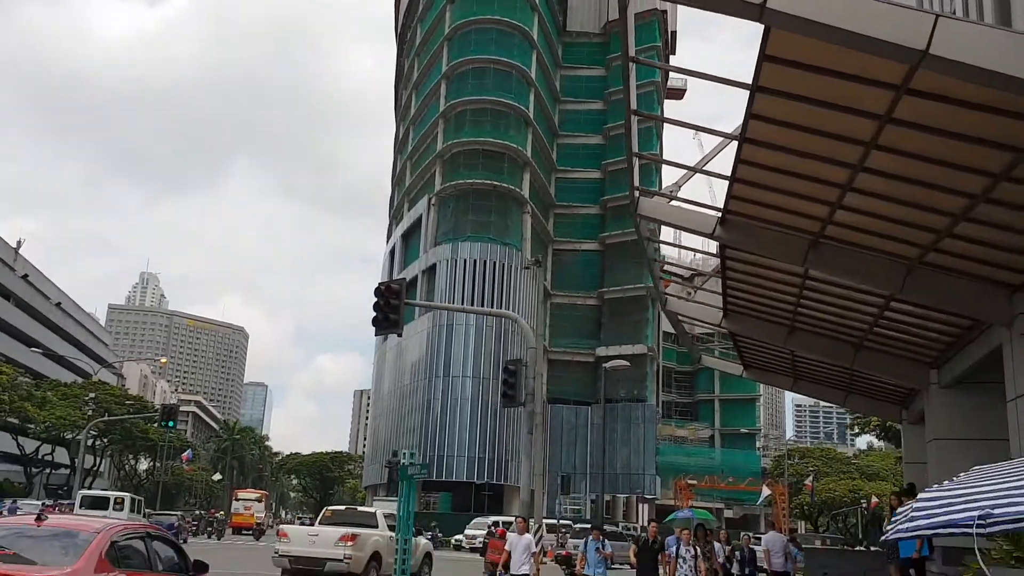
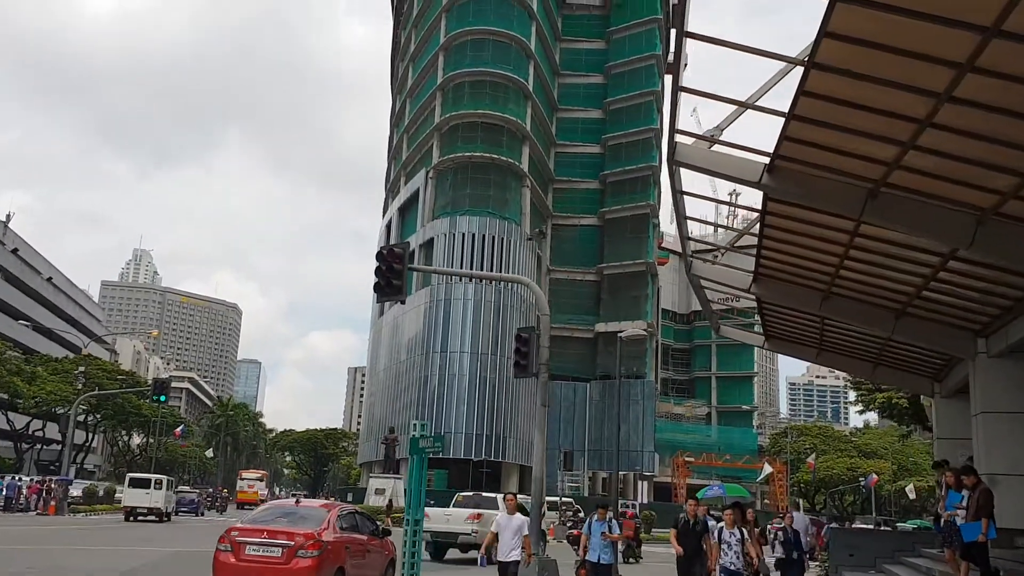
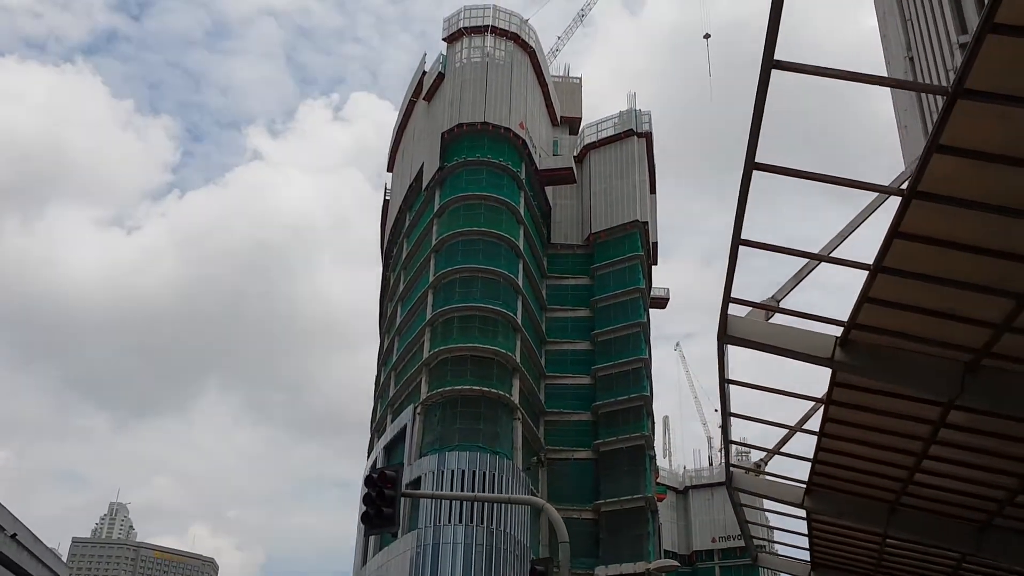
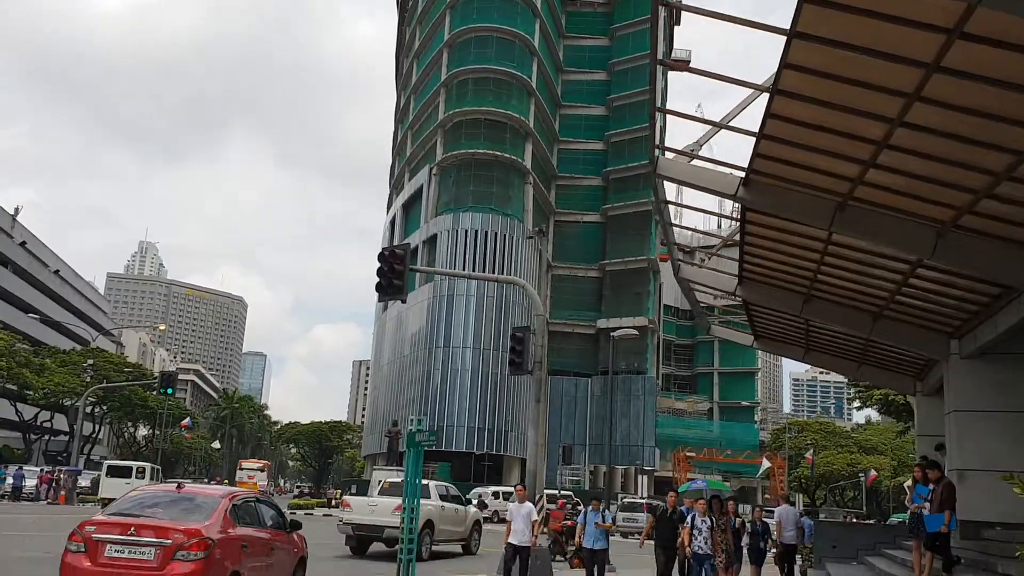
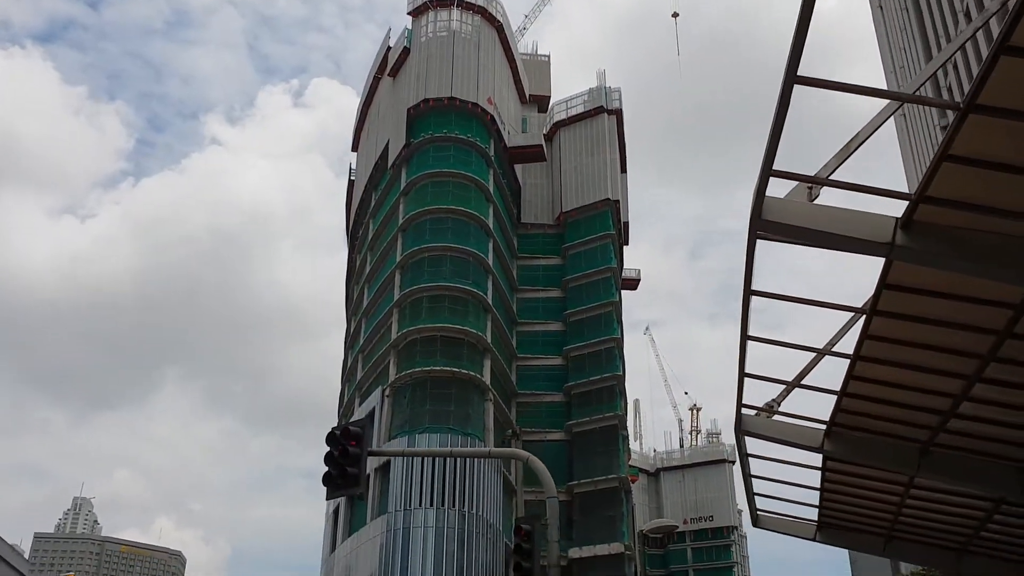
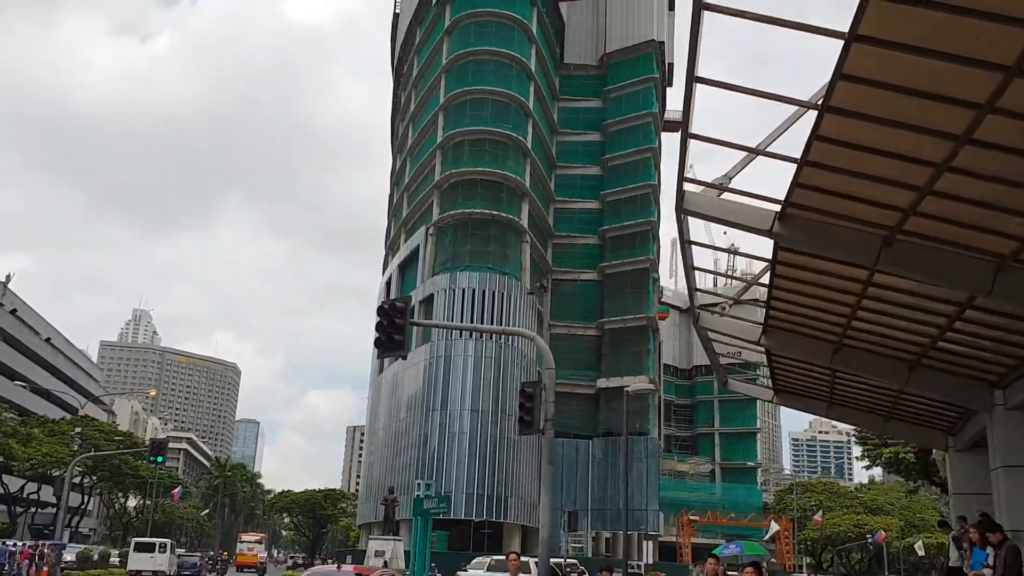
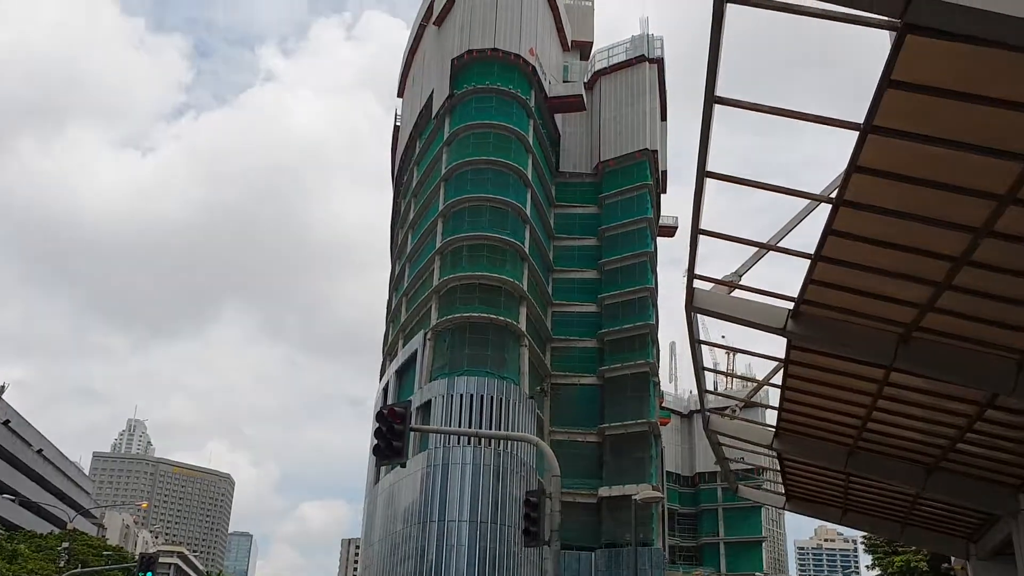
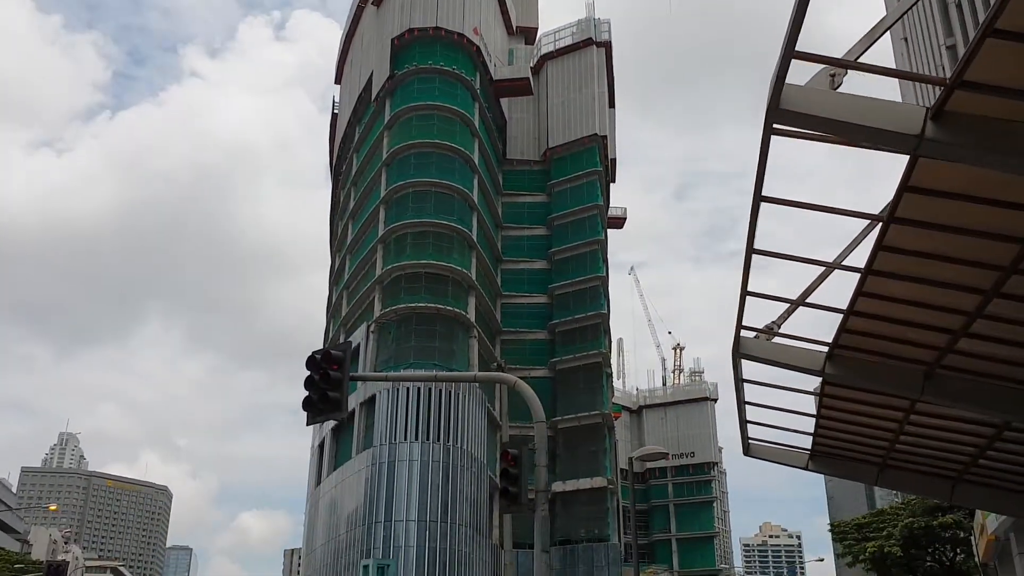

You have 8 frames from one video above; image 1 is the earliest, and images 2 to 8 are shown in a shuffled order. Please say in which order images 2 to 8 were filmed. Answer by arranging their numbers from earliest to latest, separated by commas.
4, 2, 6, 7, 3, 5, 8
